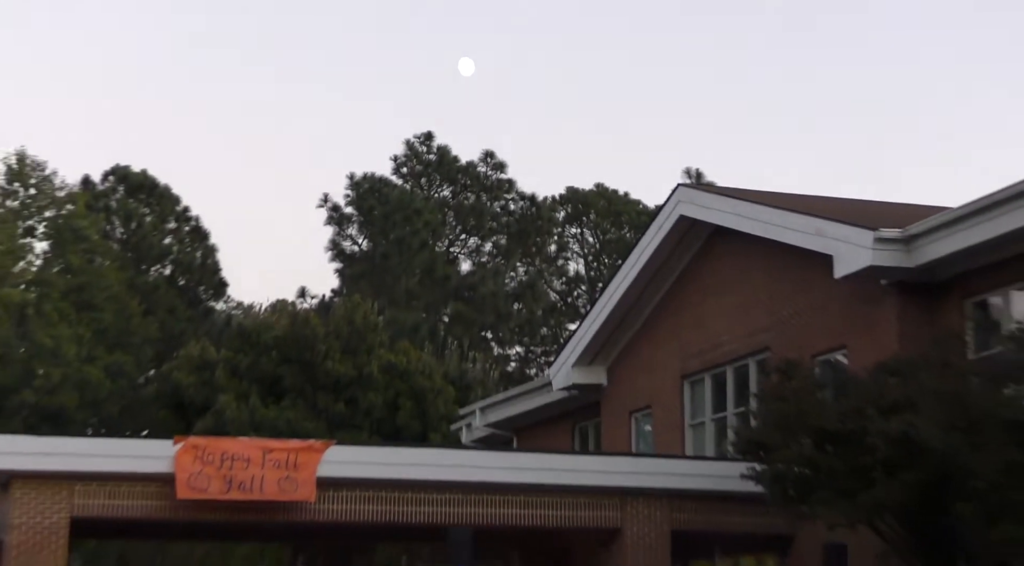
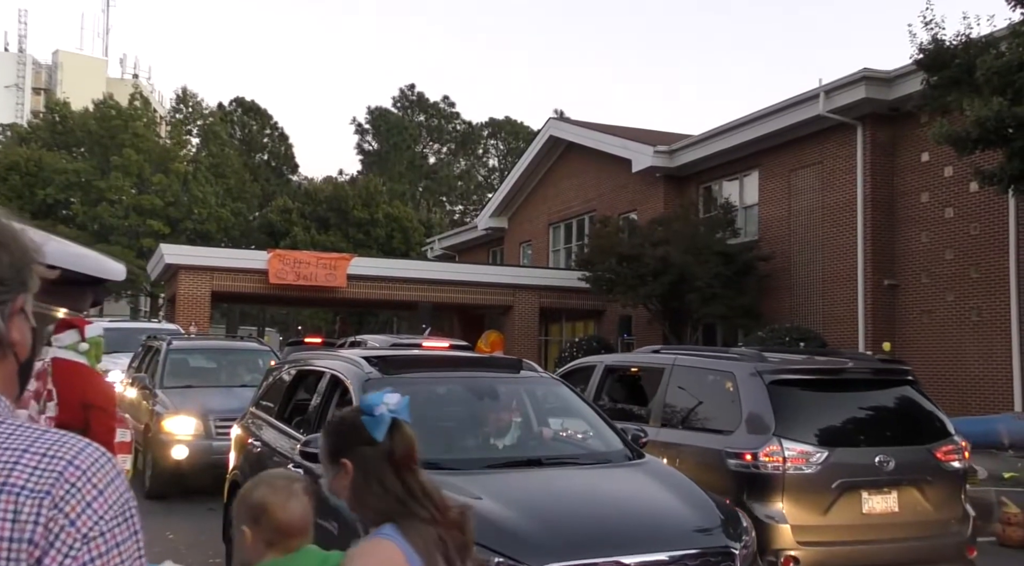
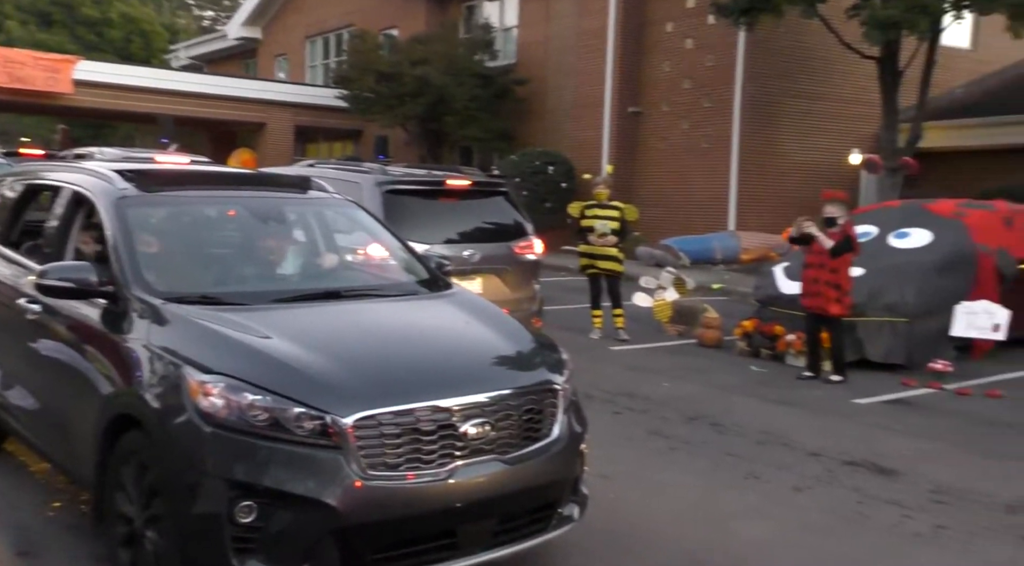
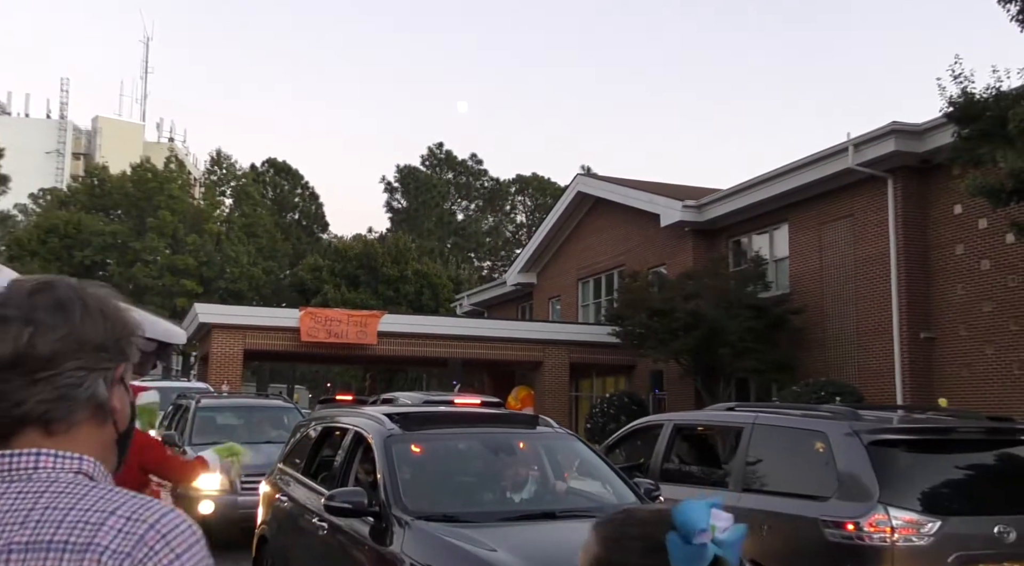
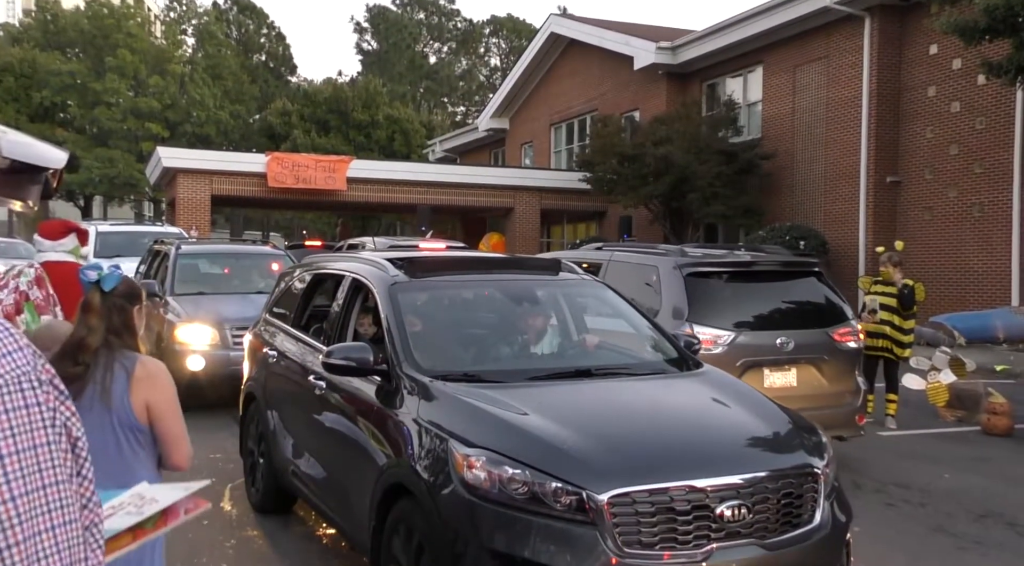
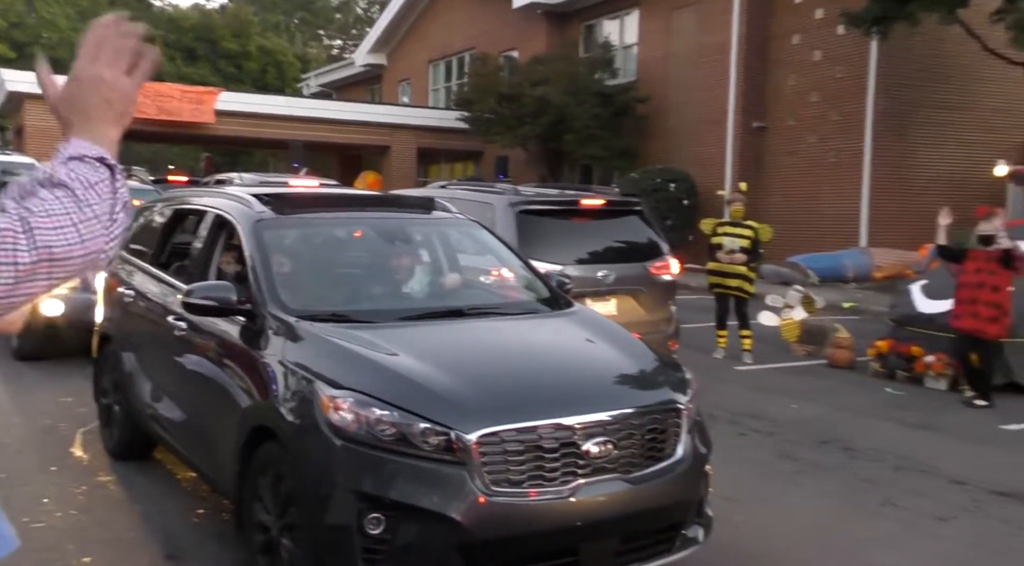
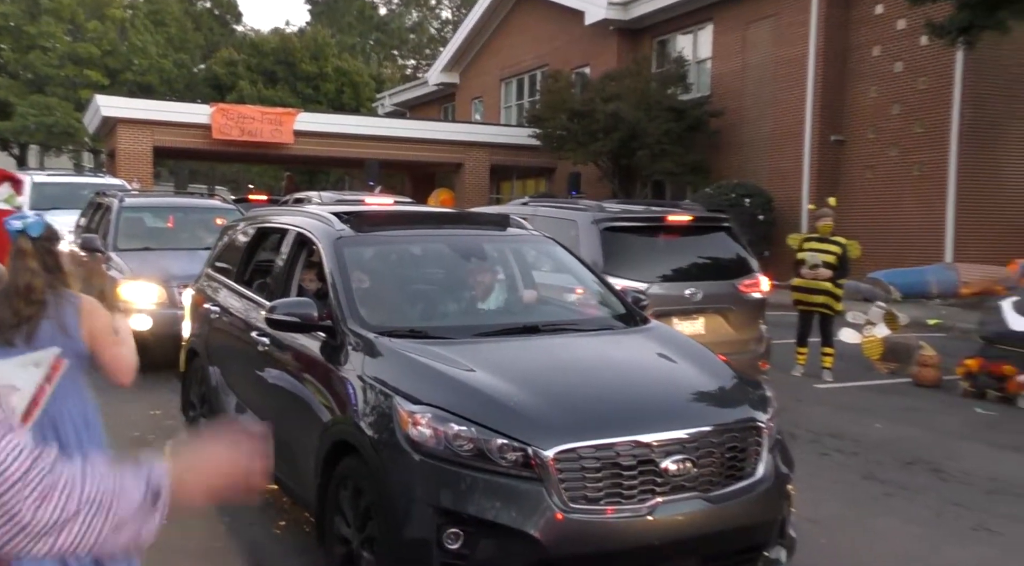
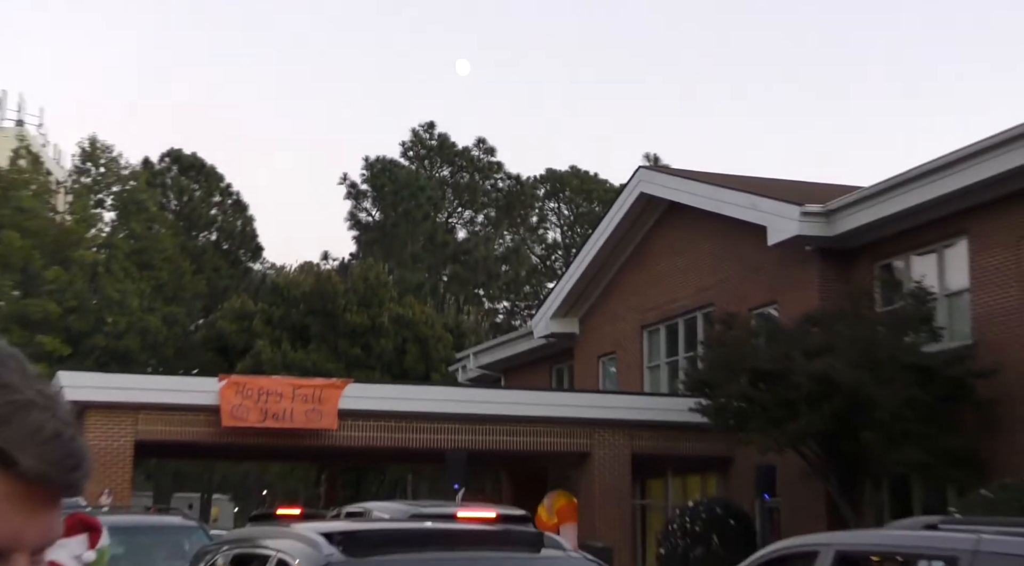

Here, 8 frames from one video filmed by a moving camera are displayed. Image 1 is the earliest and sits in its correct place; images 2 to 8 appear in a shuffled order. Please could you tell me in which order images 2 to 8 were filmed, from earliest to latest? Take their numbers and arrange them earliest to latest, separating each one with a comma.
8, 4, 2, 5, 7, 6, 3
